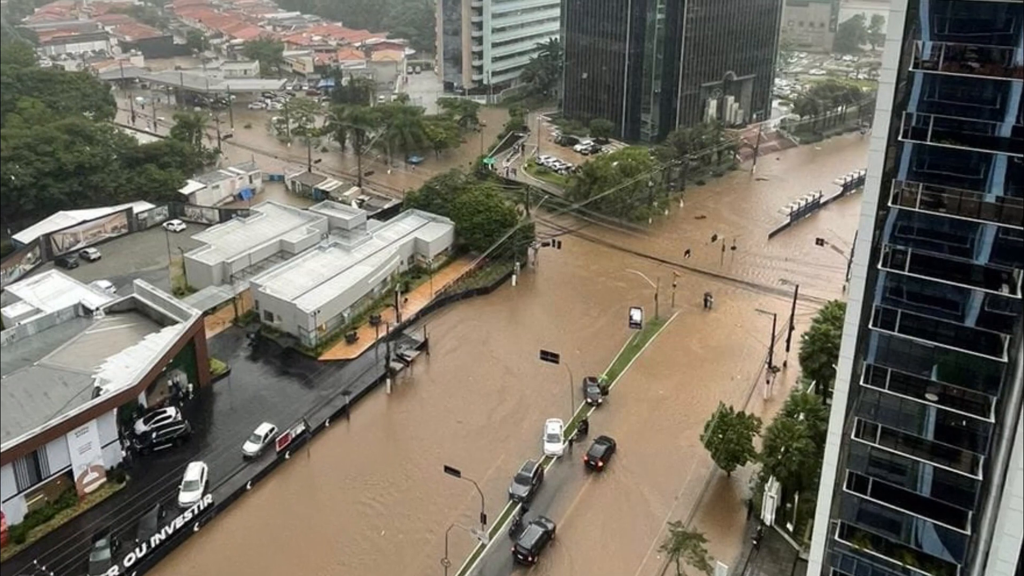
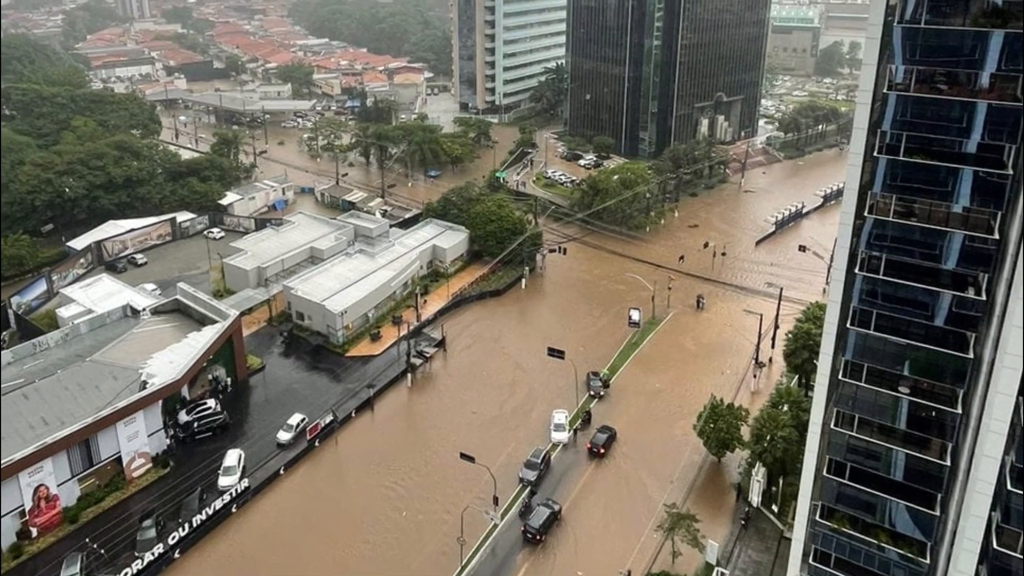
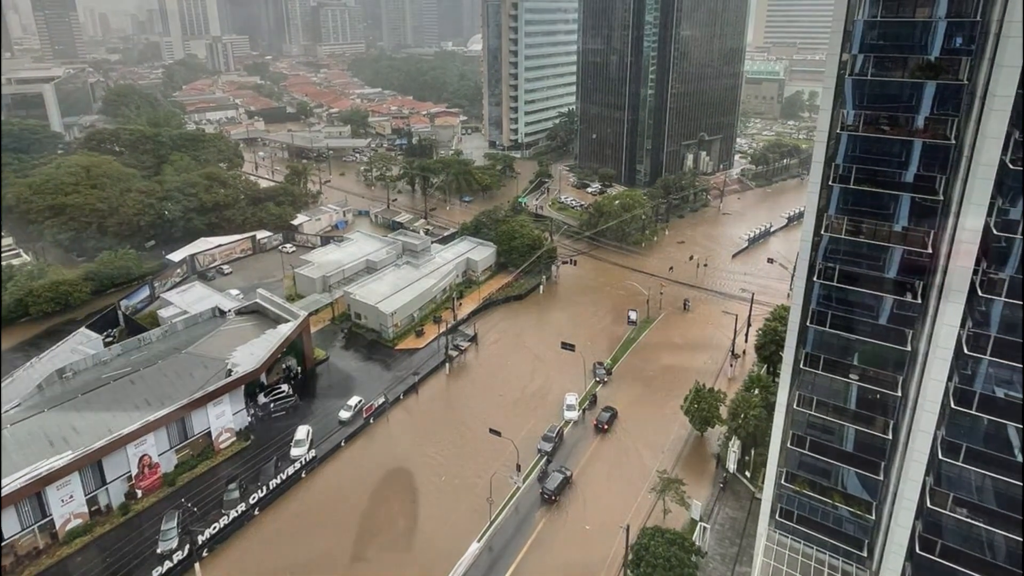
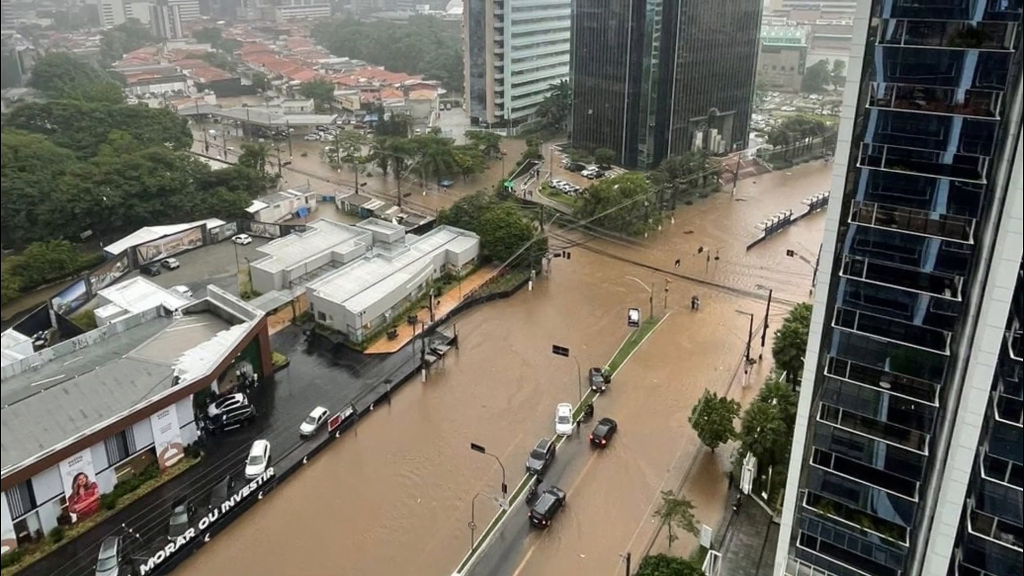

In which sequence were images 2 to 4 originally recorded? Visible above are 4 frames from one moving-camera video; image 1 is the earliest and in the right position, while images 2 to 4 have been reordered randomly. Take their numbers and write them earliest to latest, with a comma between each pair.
2, 4, 3
